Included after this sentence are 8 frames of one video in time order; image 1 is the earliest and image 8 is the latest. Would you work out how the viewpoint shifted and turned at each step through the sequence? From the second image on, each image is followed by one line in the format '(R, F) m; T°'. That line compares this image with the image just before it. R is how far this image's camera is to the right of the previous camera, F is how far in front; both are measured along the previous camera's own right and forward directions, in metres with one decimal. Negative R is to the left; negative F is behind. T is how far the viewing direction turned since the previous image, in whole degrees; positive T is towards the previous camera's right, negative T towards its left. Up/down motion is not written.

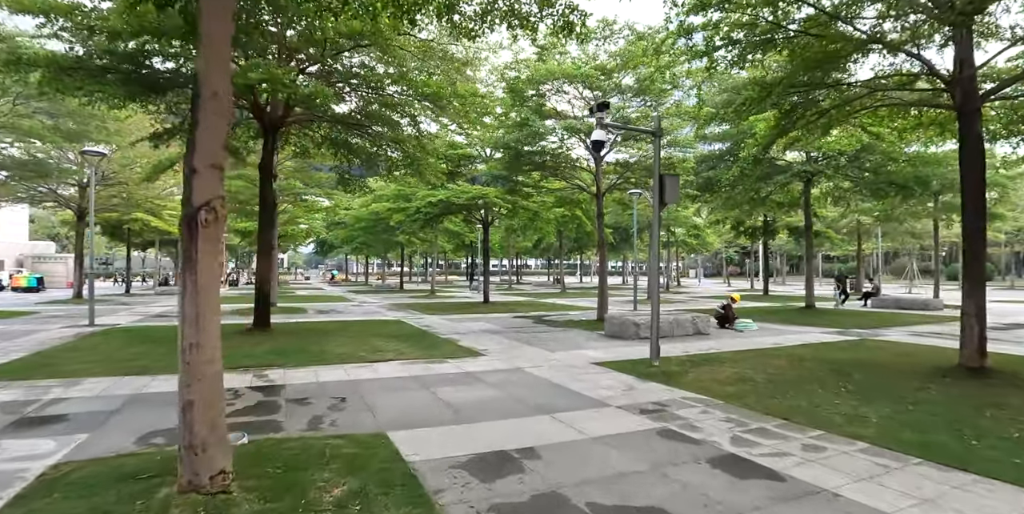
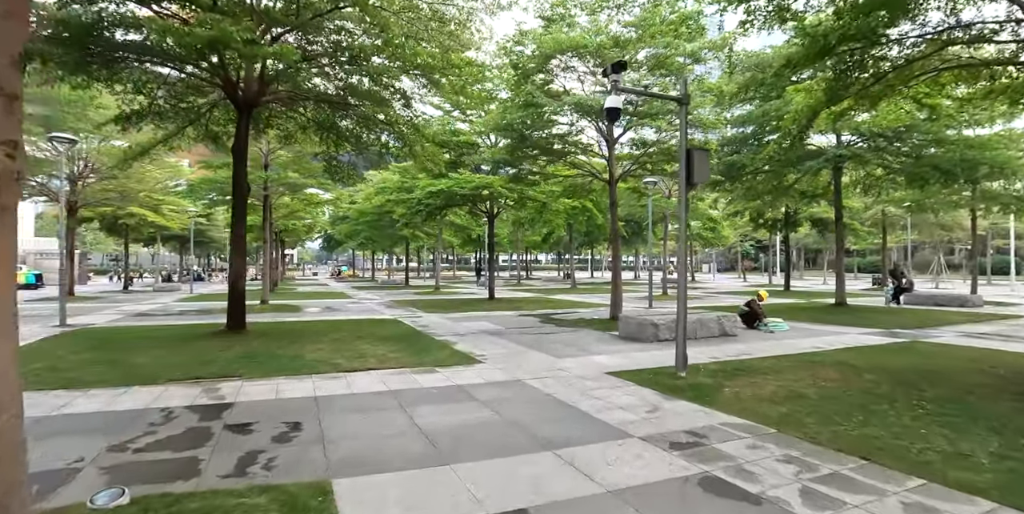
(+0.2, +1.5) m; -1°
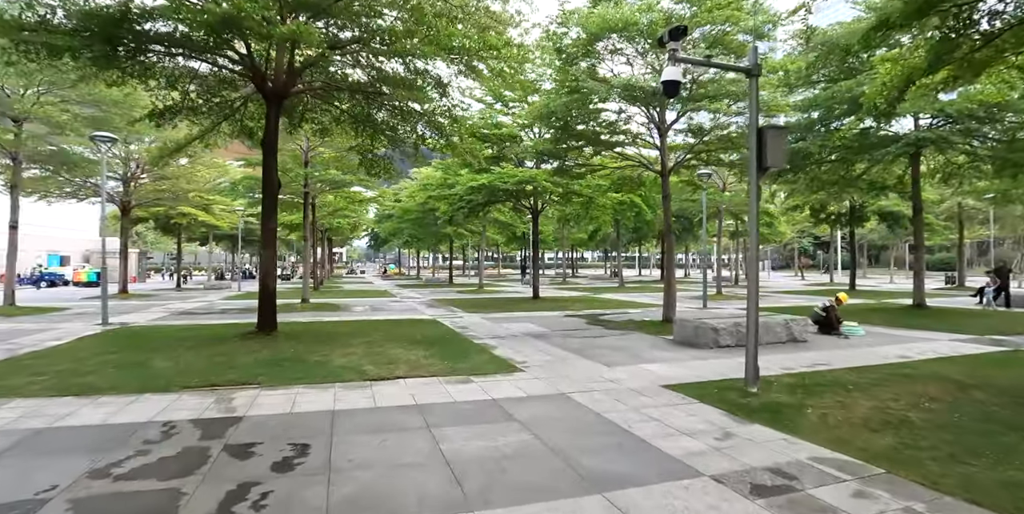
(0.0, +0.9) m; -5°
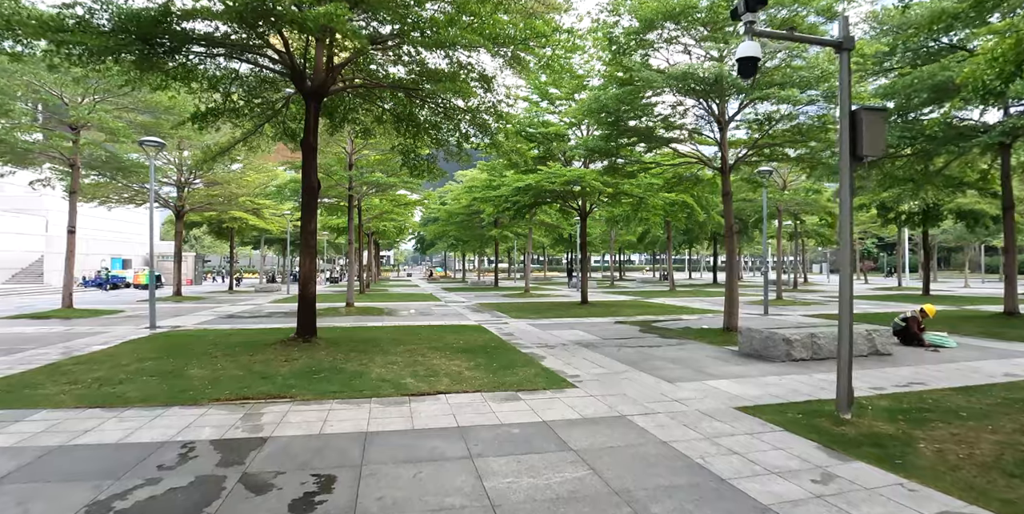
(-0.1, +0.8) m; -5°
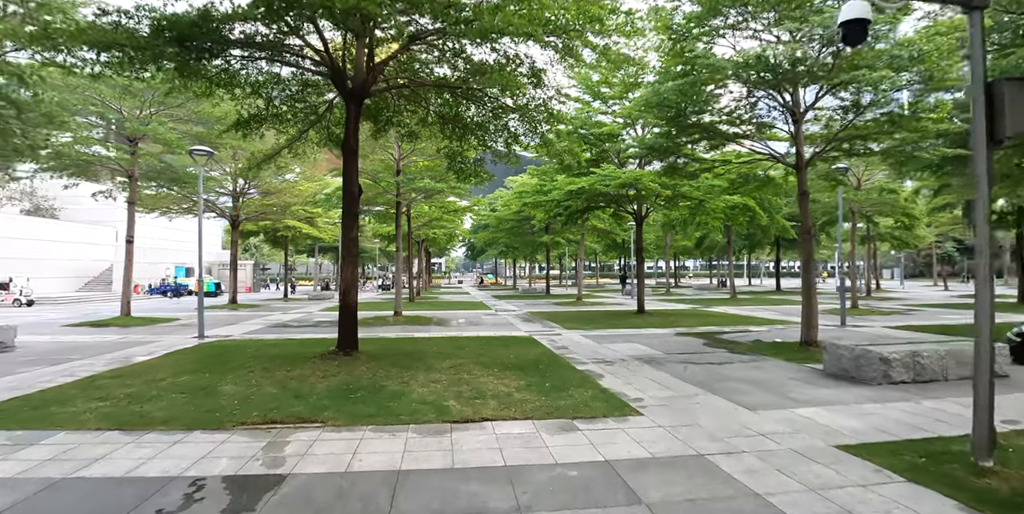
(-0.1, +0.9) m; -6°
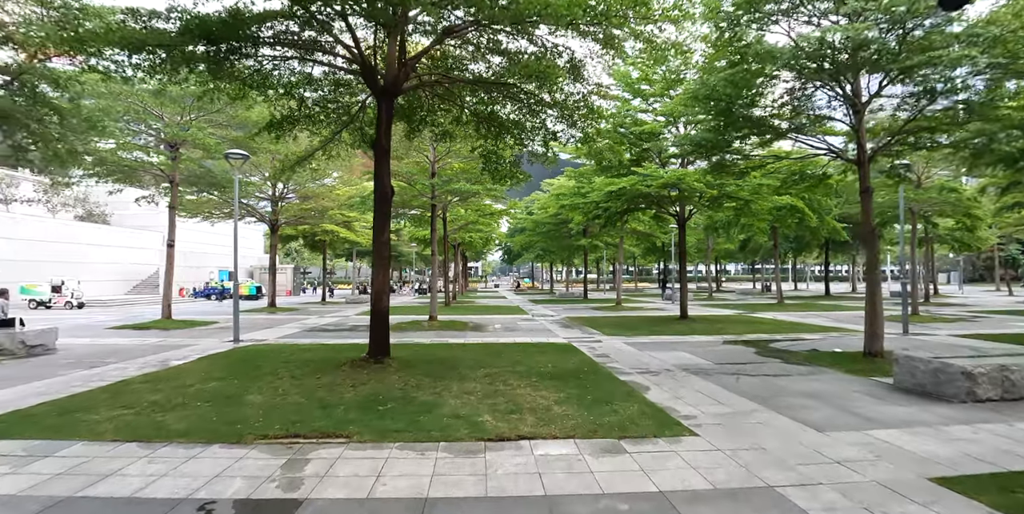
(0.0, +0.5) m; -4°
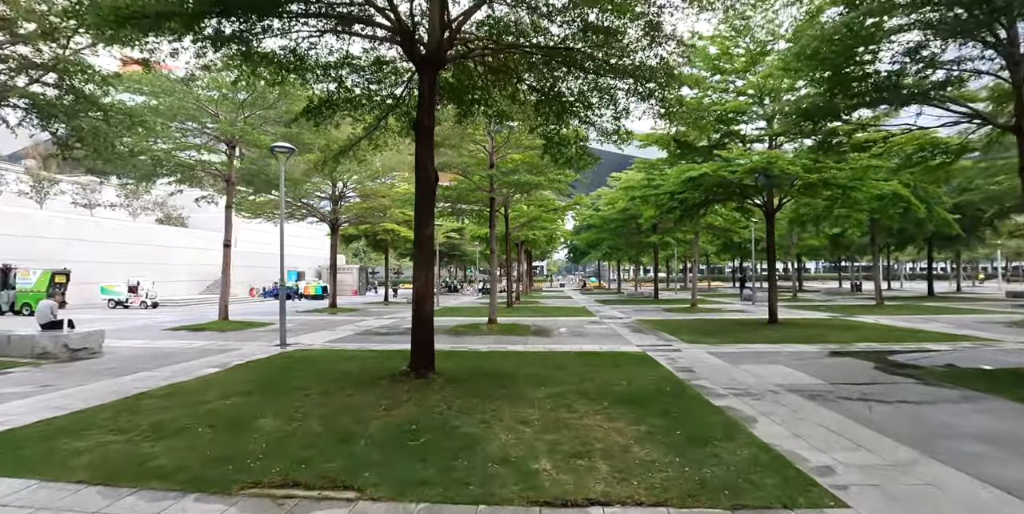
(0.0, +1.5) m; -7°
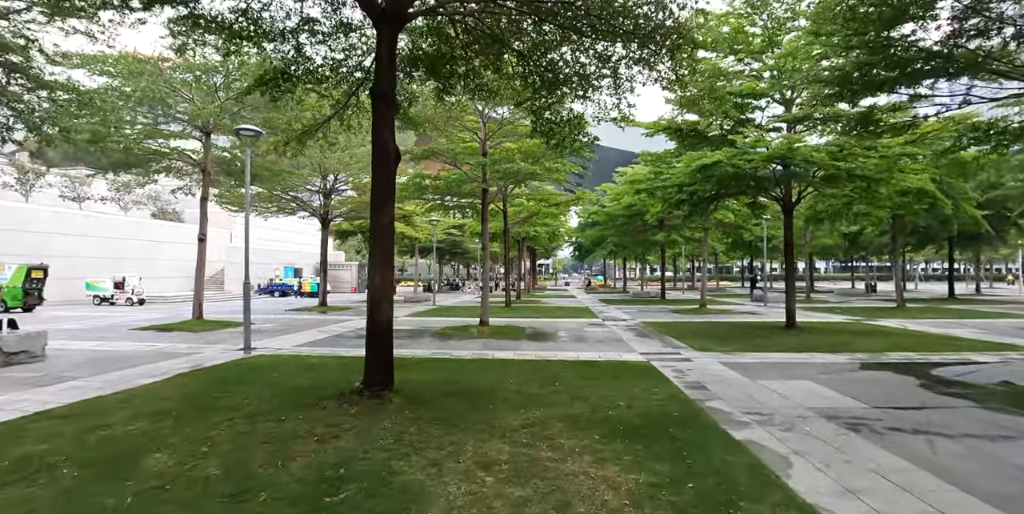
(+0.4, +1.3) m; -1°
